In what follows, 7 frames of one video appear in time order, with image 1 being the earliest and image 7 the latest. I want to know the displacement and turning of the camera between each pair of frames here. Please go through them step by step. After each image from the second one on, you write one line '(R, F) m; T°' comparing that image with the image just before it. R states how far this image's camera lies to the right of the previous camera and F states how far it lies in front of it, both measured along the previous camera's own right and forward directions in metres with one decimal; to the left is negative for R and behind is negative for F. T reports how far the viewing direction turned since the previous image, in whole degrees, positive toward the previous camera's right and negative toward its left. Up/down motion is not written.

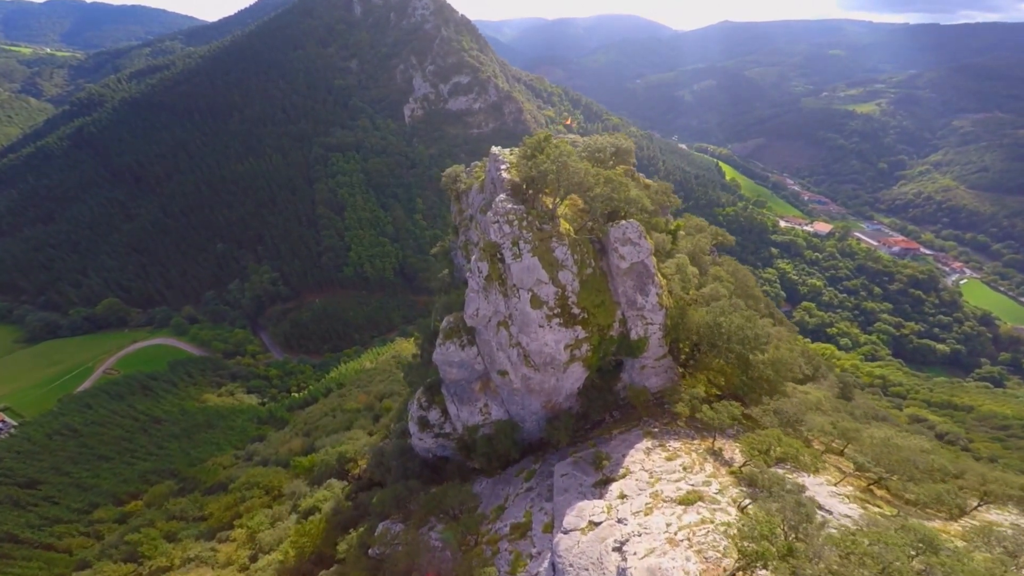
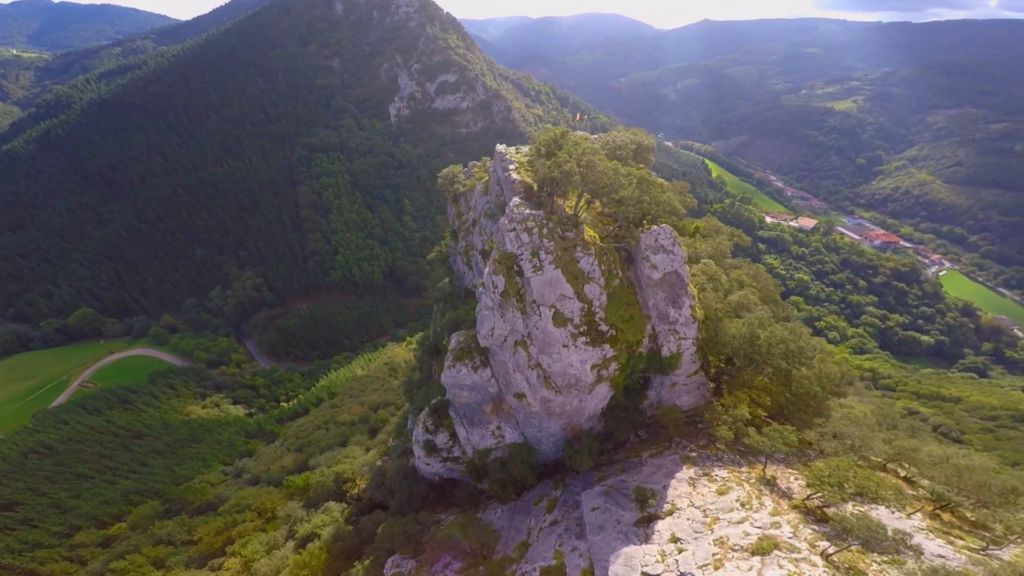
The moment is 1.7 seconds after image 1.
(-1.8, +2.3) m; +2°
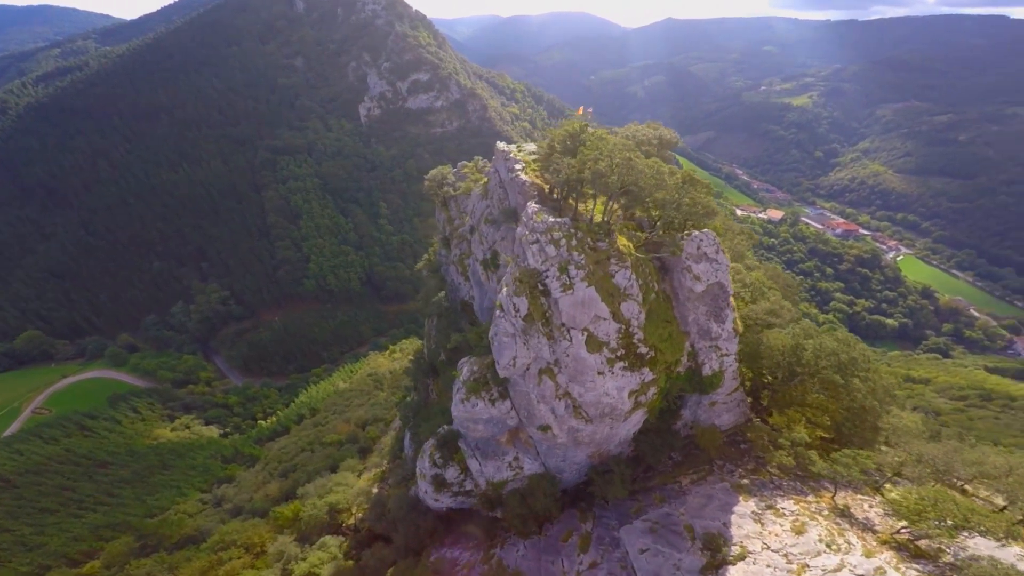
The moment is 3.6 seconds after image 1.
(-2.5, +2.6) m; +3°
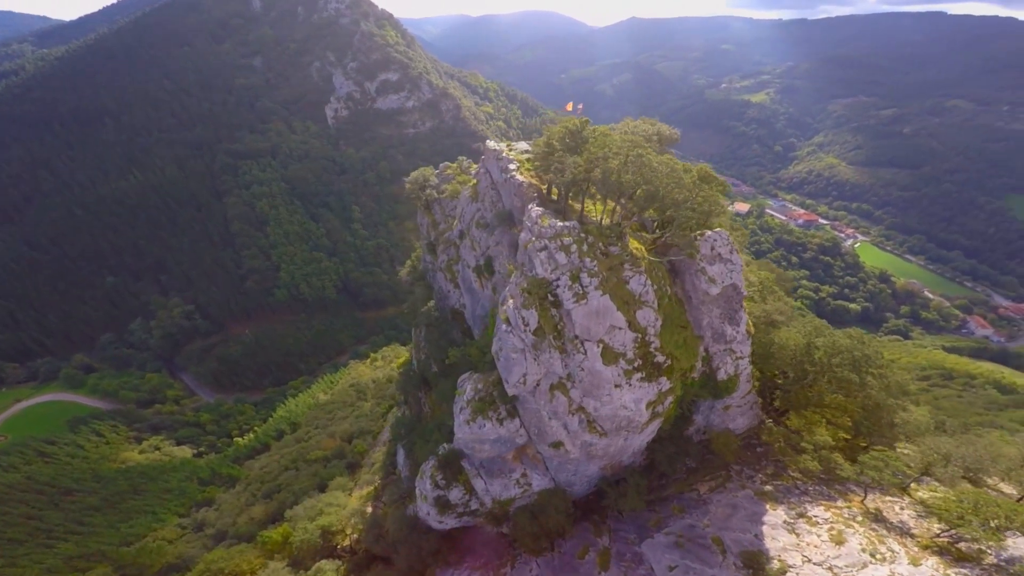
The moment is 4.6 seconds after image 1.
(-1.6, +1.2) m; +3°
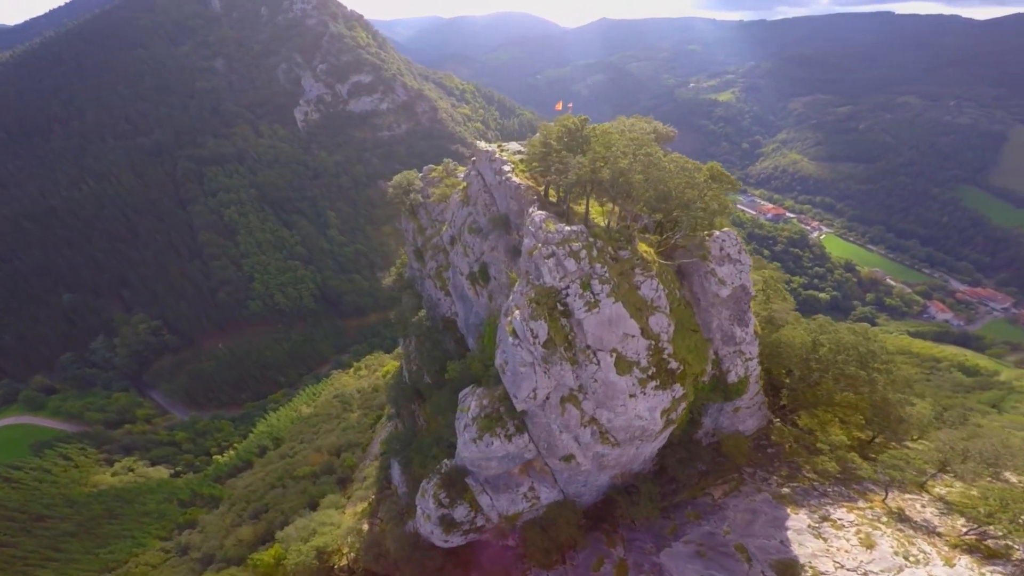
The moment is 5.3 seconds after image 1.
(-1.4, +0.9) m; +3°
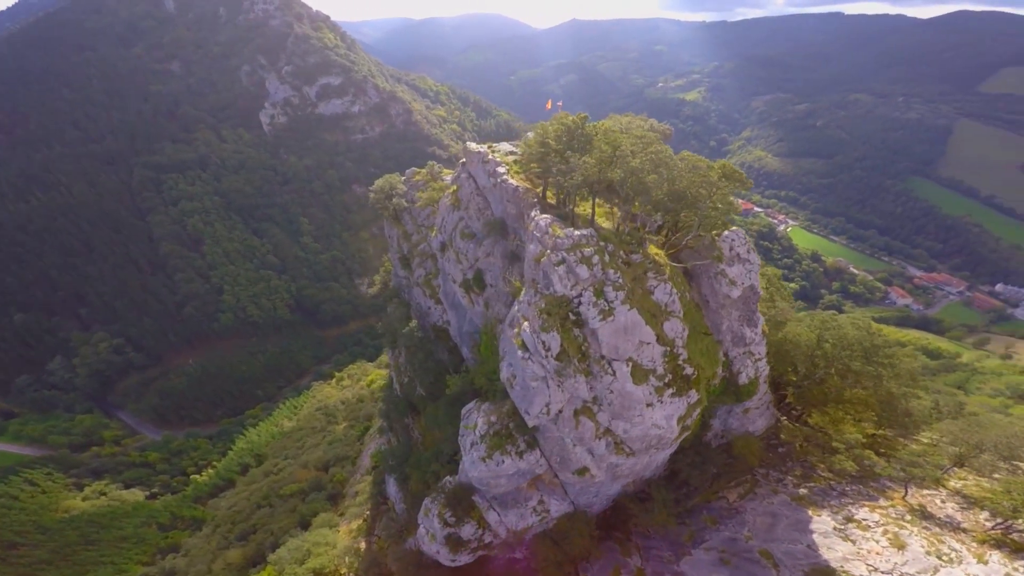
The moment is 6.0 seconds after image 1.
(-1.4, +0.9) m; +3°
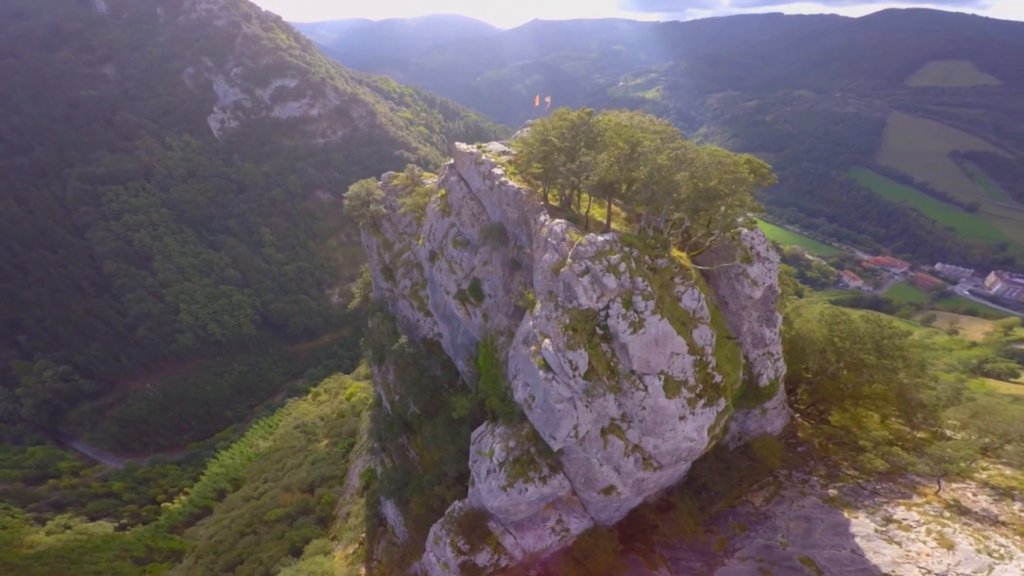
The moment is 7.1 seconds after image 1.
(-2.1, +1.4) m; +4°
